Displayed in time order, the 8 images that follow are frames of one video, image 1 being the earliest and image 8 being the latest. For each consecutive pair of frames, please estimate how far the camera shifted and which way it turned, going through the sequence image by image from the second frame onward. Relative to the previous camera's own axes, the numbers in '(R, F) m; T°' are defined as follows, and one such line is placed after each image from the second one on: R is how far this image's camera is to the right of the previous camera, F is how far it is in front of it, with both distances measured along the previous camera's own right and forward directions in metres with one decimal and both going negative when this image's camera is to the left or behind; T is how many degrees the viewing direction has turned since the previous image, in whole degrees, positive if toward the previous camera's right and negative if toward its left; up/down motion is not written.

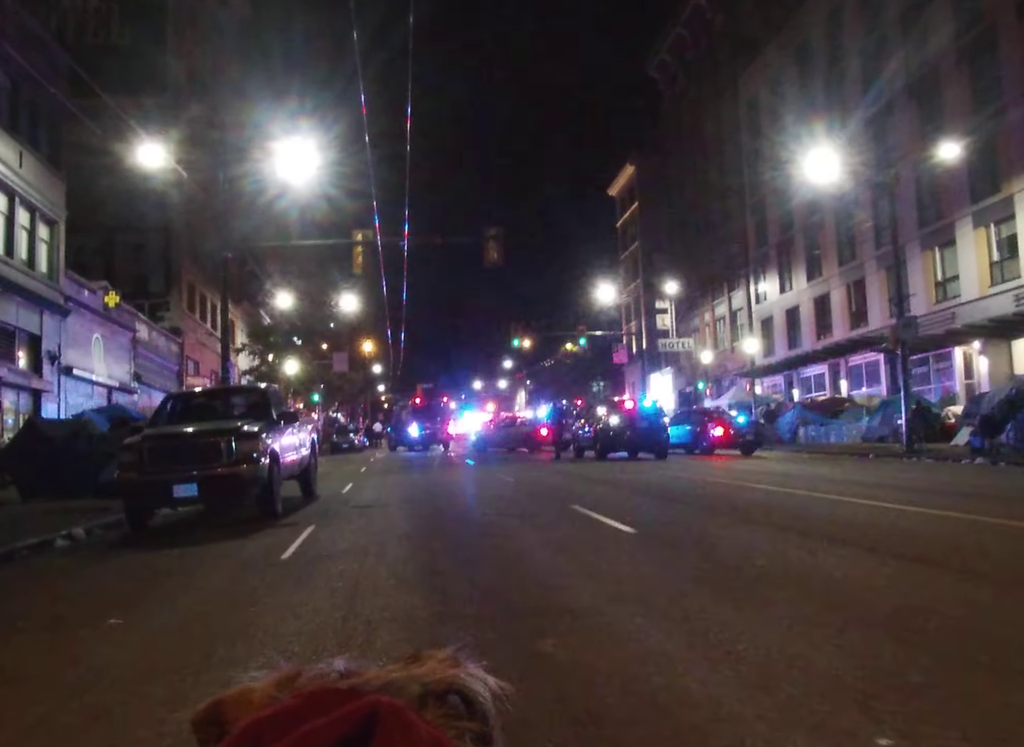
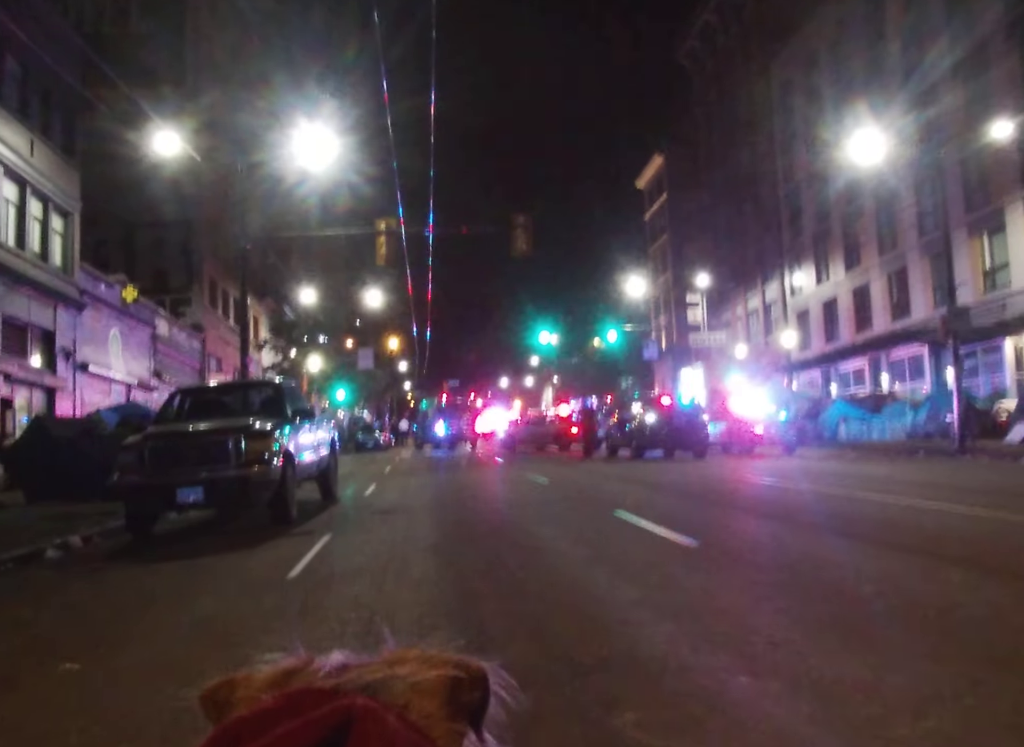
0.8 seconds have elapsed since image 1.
(-0.1, +1.0) m; -2°
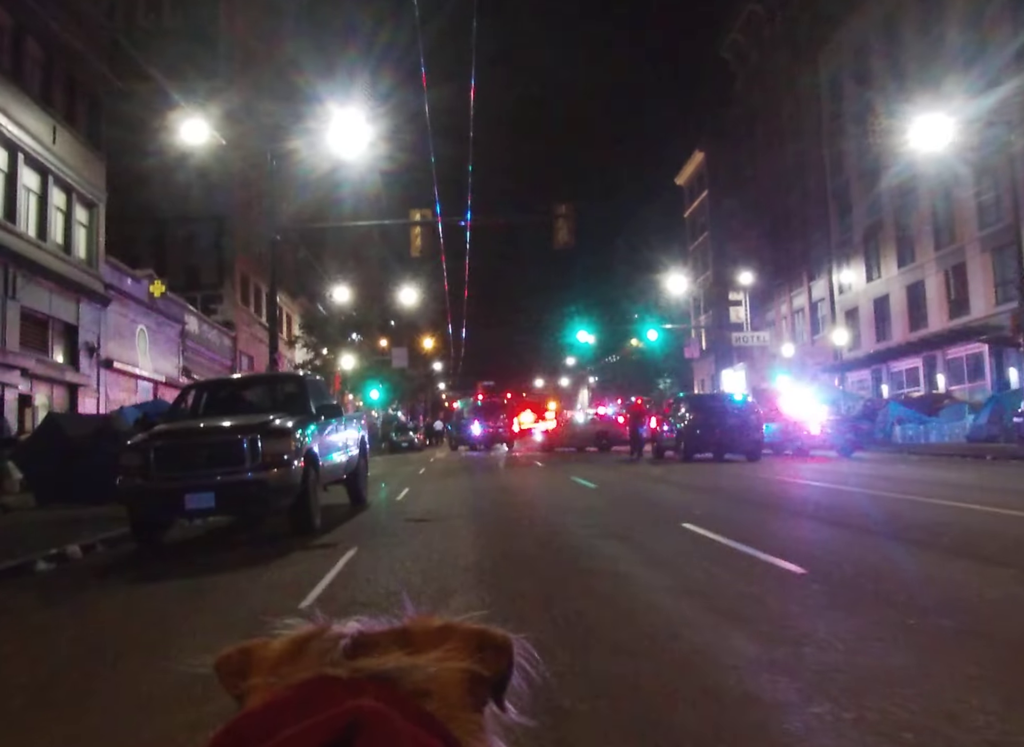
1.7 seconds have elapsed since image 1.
(-0.2, +1.2) m; -2°
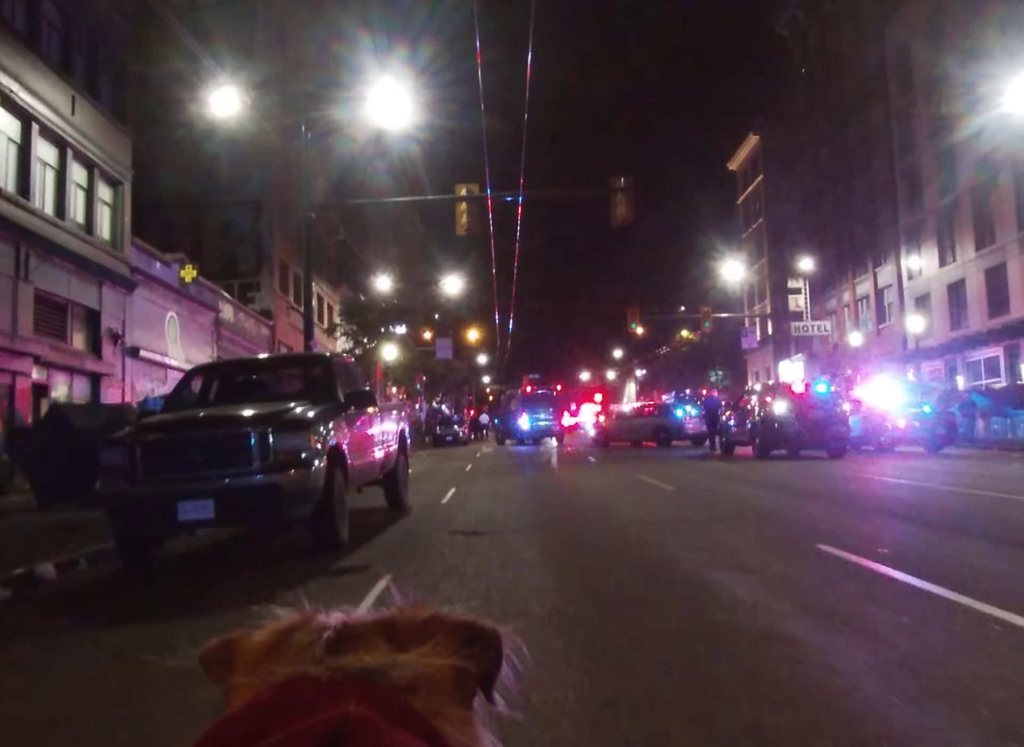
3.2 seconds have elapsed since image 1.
(-0.2, +1.9) m; -3°
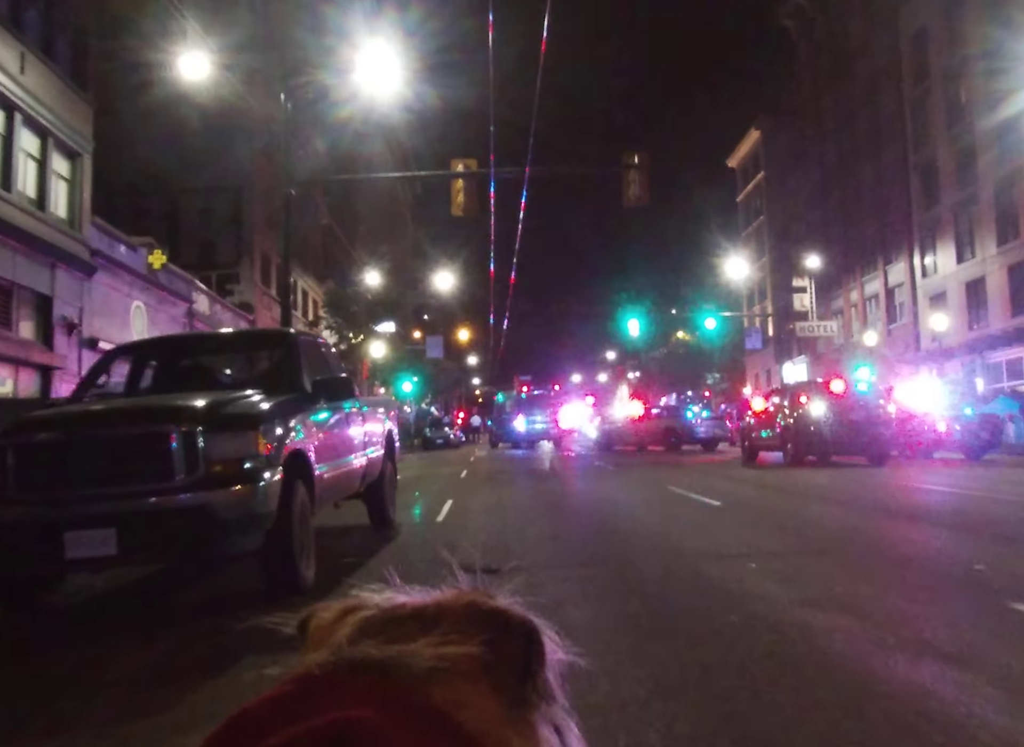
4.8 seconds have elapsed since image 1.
(-0.2, +2.1) m; +1°
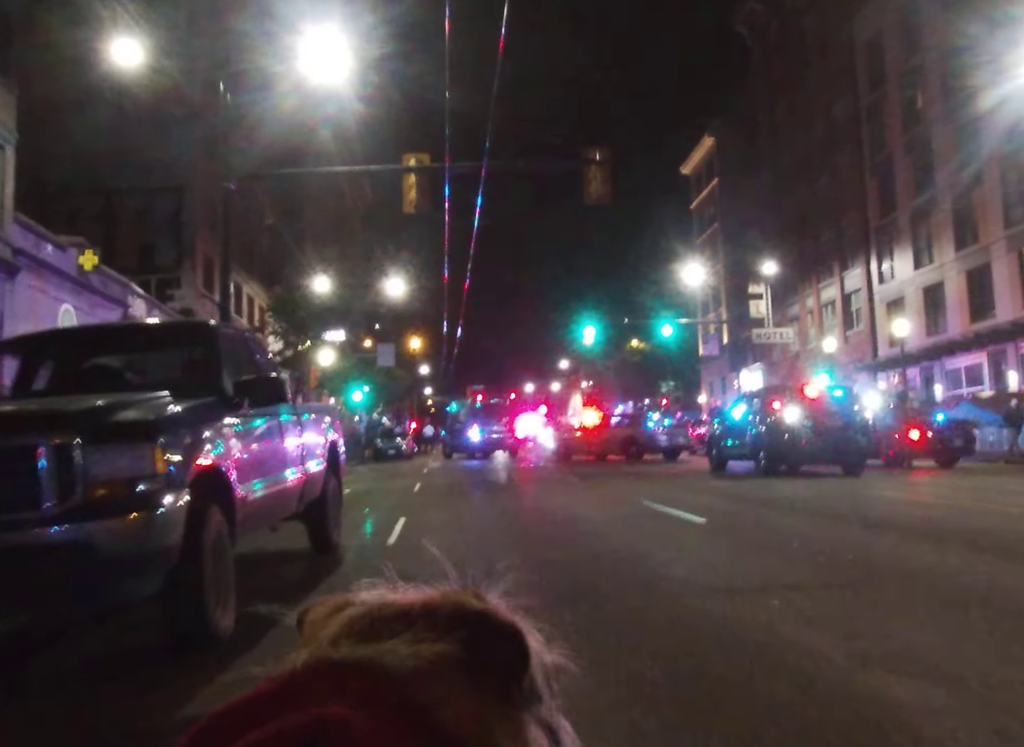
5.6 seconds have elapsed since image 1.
(-0.1, +1.1) m; +3°
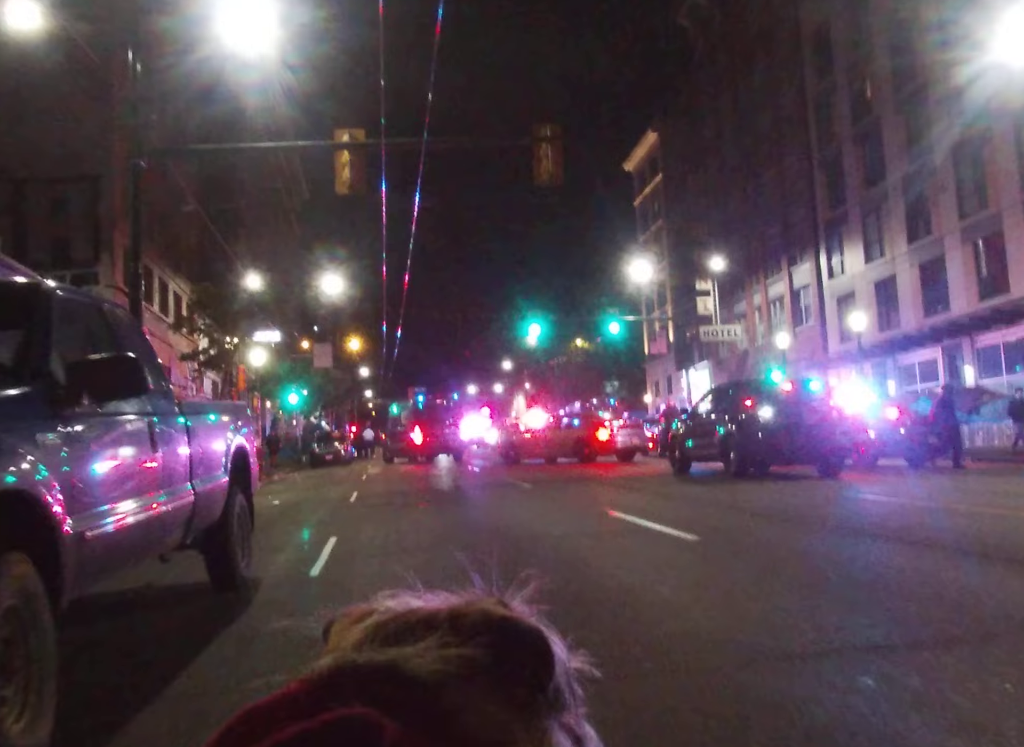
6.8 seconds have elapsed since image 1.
(-0.1, +1.6) m; +4°
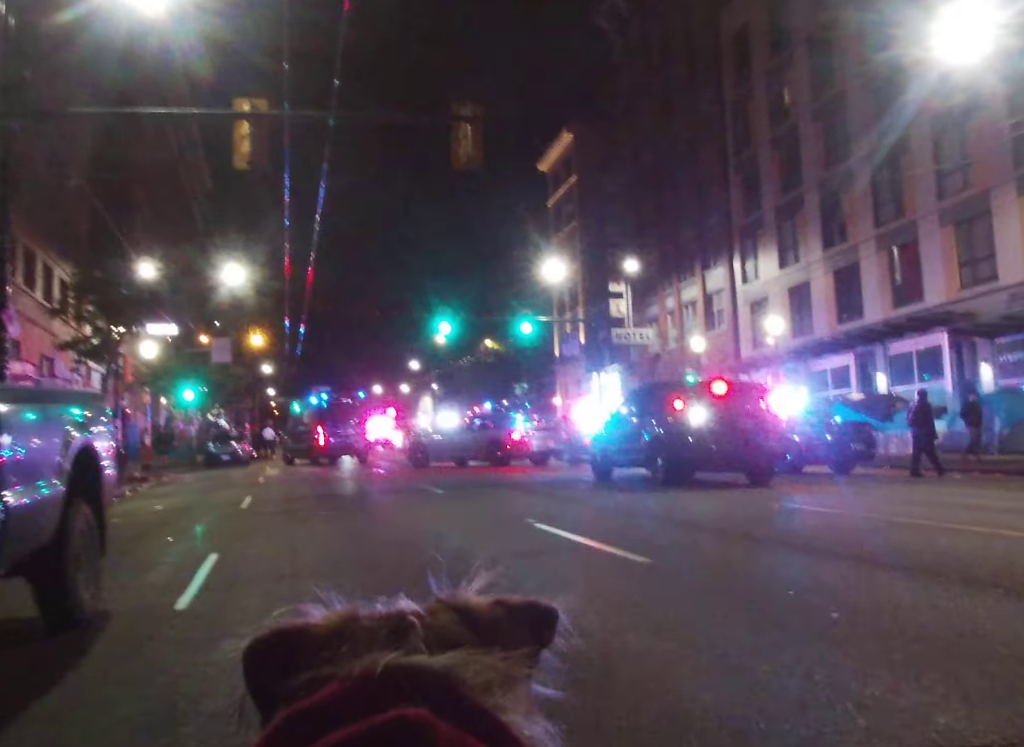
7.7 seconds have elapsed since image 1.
(-0.1, +1.2) m; +6°
